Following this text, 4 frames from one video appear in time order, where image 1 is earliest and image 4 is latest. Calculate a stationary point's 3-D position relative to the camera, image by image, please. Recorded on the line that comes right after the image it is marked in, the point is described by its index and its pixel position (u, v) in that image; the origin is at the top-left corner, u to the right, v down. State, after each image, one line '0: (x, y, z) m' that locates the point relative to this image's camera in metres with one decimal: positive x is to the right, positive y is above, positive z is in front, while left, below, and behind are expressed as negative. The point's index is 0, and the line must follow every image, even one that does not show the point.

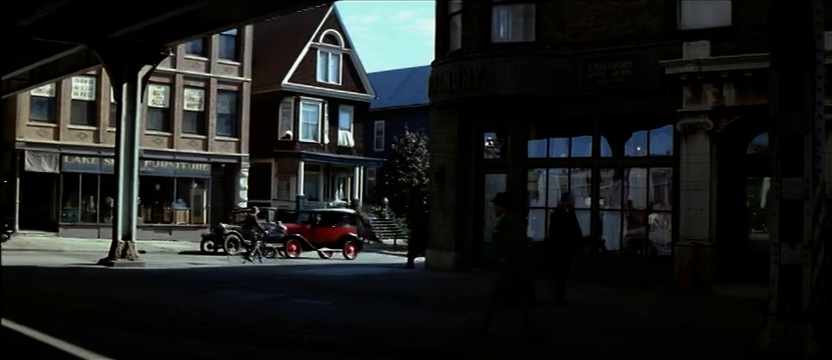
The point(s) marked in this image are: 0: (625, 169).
0: (+4.0, +0.2, +17.9) m
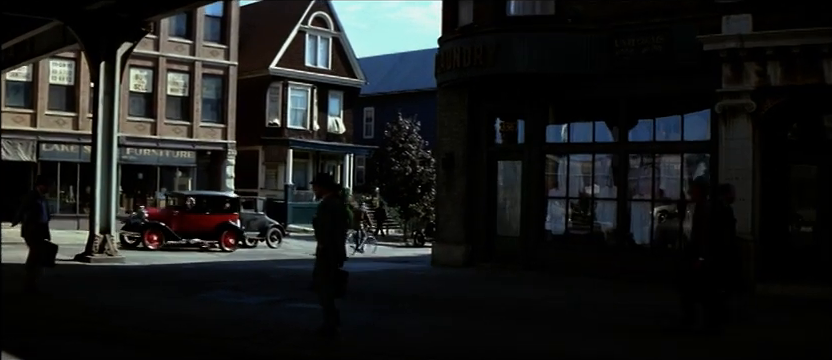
0: (+4.2, +0.4, +16.3) m
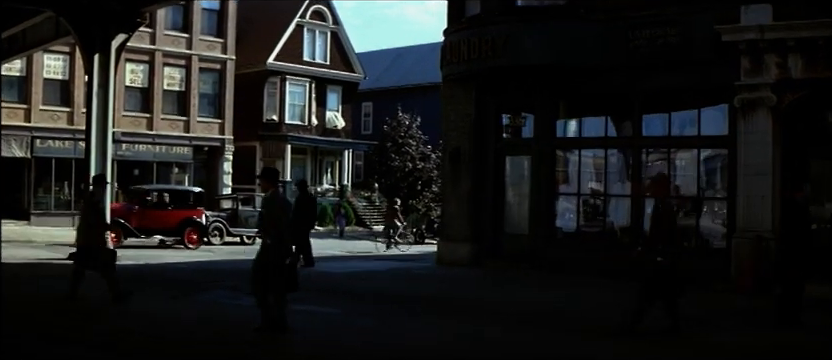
0: (+4.3, +0.5, +15.7) m
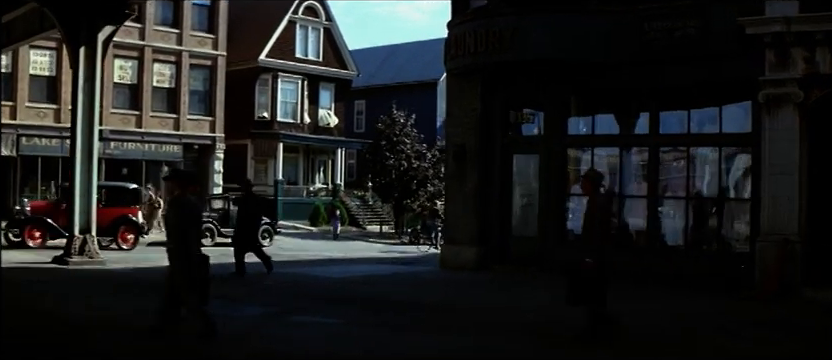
0: (+4.3, +0.5, +14.9) m
